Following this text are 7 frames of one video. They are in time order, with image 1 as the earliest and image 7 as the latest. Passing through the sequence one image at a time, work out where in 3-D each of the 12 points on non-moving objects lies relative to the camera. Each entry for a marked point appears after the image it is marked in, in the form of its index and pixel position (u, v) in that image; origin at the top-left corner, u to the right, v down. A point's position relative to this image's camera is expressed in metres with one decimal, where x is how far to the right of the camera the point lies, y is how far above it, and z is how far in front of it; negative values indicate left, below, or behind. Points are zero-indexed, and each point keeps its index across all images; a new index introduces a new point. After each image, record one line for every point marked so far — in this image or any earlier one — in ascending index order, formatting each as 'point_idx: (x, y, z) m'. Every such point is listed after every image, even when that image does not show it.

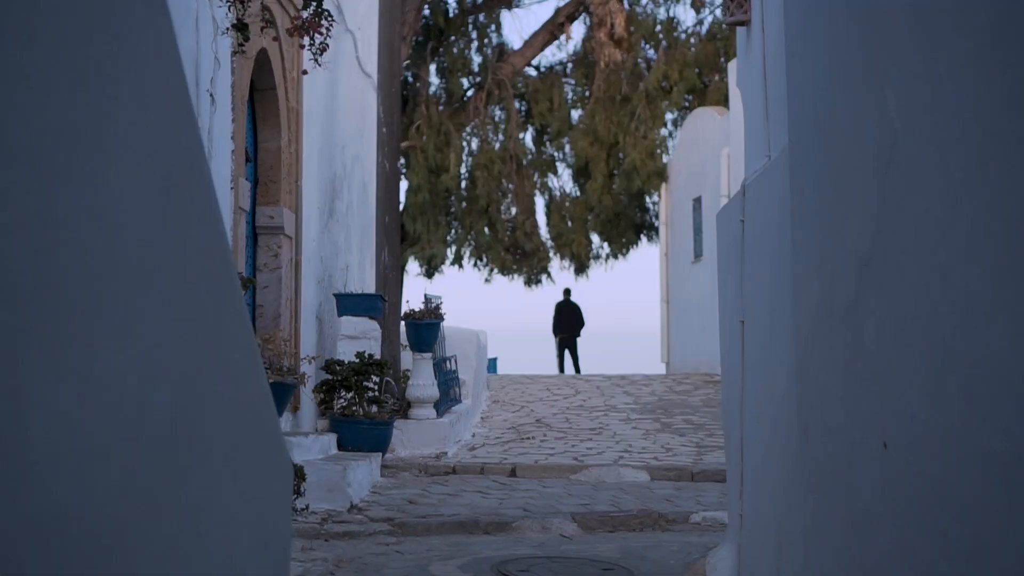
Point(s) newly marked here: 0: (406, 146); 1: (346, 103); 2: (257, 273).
0: (-1.9, +2.6, +19.0) m
1: (-1.7, +1.9, +10.8) m
2: (-2.1, +0.1, +8.5) m
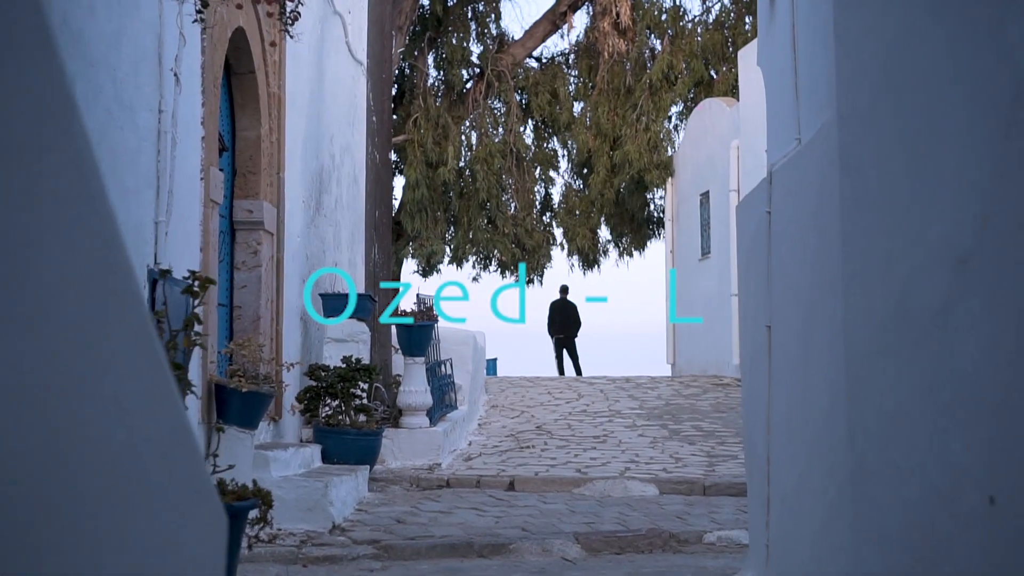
0: (-1.9, +2.6, +18.4) m
1: (-1.7, +1.9, +10.1) m
2: (-2.1, +0.1, +7.9) m
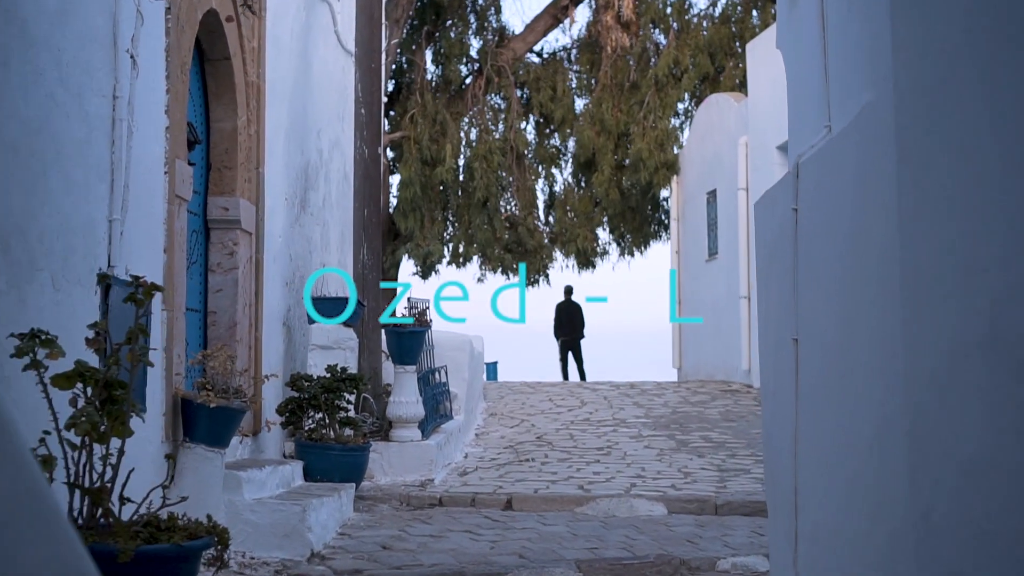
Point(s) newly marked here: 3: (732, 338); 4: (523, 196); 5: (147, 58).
0: (-1.9, +2.6, +17.8) m
1: (-1.7, +1.9, +9.5) m
2: (-2.1, +0.1, +7.3) m
3: (+3.1, -0.7, +14.6) m
4: (+0.2, +1.6, +17.9) m
5: (-2.0, +1.2, +5.6) m
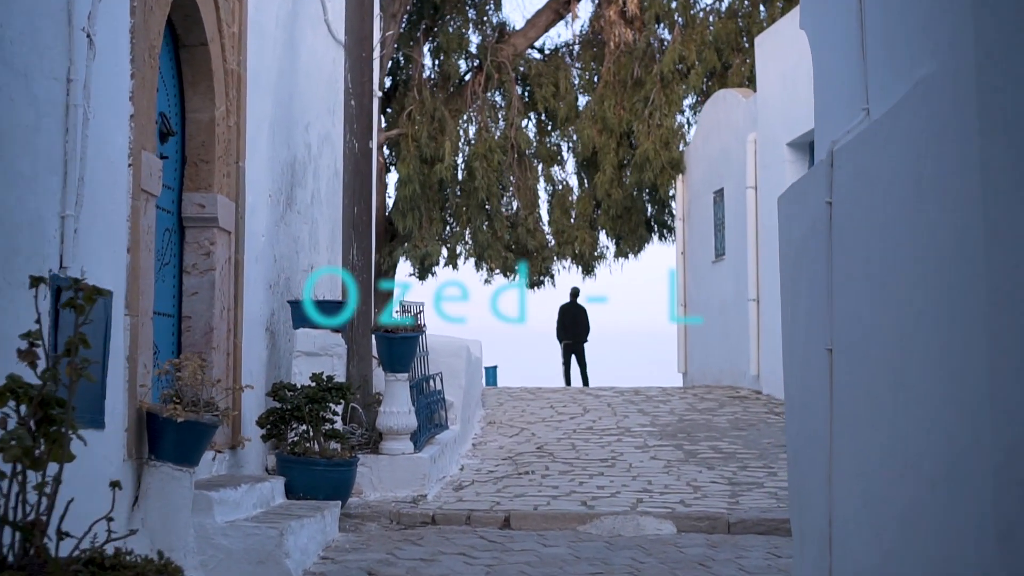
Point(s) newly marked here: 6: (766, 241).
0: (-1.9, +2.6, +17.3) m
1: (-1.7, +1.9, +9.0) m
2: (-2.2, +0.1, +6.8) m
3: (+3.1, -0.7, +14.1) m
4: (+0.2, +1.6, +17.4) m
5: (-2.0, +1.2, +5.0) m
6: (+3.2, +0.6, +13.2) m
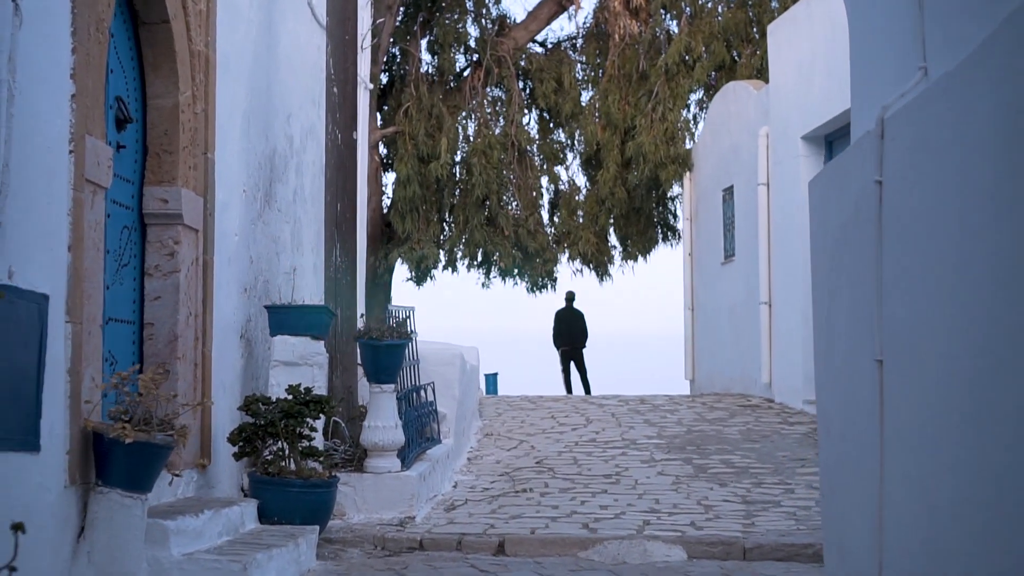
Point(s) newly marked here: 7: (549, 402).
0: (-1.9, +2.5, +16.7) m
1: (-1.8, +1.9, +8.4) m
2: (-2.2, +0.1, +6.2) m
3: (+3.1, -0.8, +13.4) m
4: (+0.2, +1.5, +16.8) m
5: (-2.0, +1.2, +4.4) m
6: (+3.2, +0.6, +12.5) m
7: (+0.5, -1.4, +12.8) m
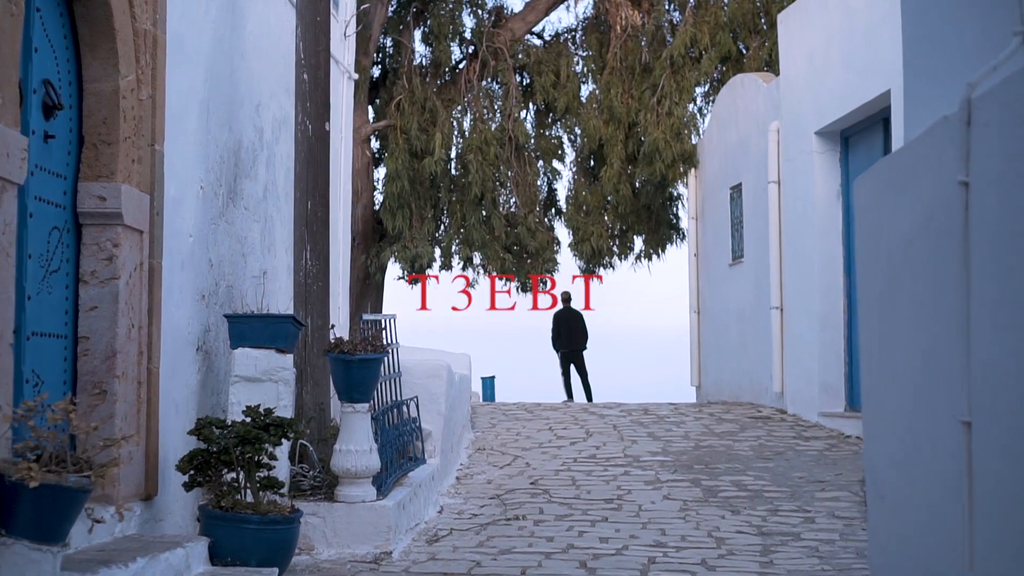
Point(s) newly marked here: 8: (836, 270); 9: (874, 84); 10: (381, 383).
0: (-2.0, +2.5, +15.9) m
1: (-1.8, +1.8, +7.6) m
2: (-2.3, 0.0, +5.4) m
3: (+3.0, -0.8, +12.6) m
4: (+0.2, +1.5, +16.0) m
5: (-2.1, +1.2, +3.7) m
6: (+3.2, +0.5, +11.8) m
7: (+0.4, -1.4, +12.1) m
8: (+3.5, +0.2, +11.1) m
9: (+3.5, +2.0, +10.0) m
10: (-0.9, -0.6, +7.1) m
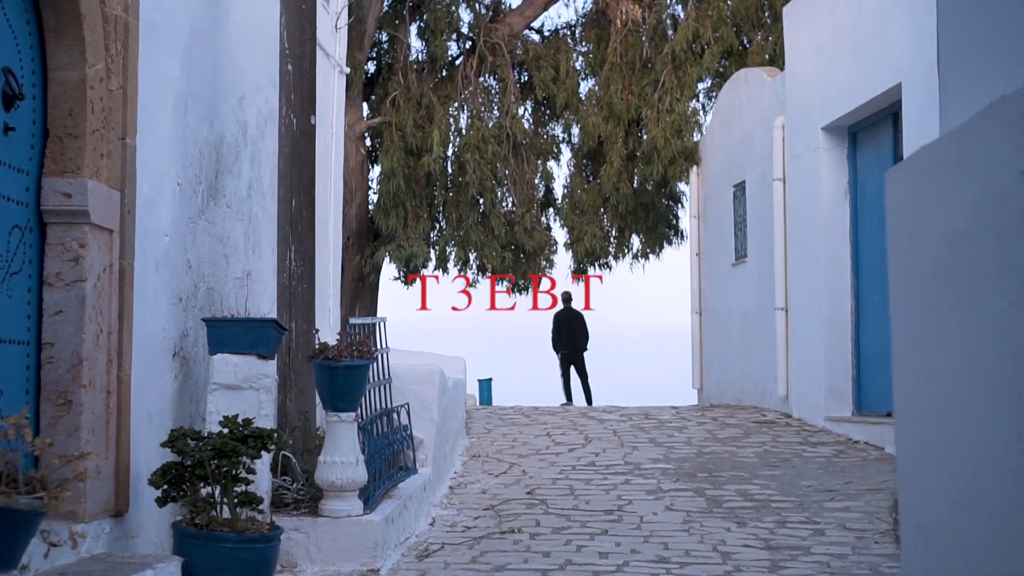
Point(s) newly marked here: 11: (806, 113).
0: (-2.0, +2.5, +15.5) m
1: (-1.9, +1.8, +7.3) m
2: (-2.3, 0.0, +5.1) m
3: (+3.0, -0.8, +12.3) m
4: (+0.1, +1.5, +15.7) m
5: (-2.1, +1.1, +3.3) m
6: (+3.1, +0.5, +11.4) m
7: (+0.4, -1.4, +11.7) m
8: (+3.4, +0.2, +10.8) m
9: (+3.4, +1.9, +9.6) m
10: (-0.9, -0.7, +6.8) m
11: (+3.2, +1.9, +11.3) m
